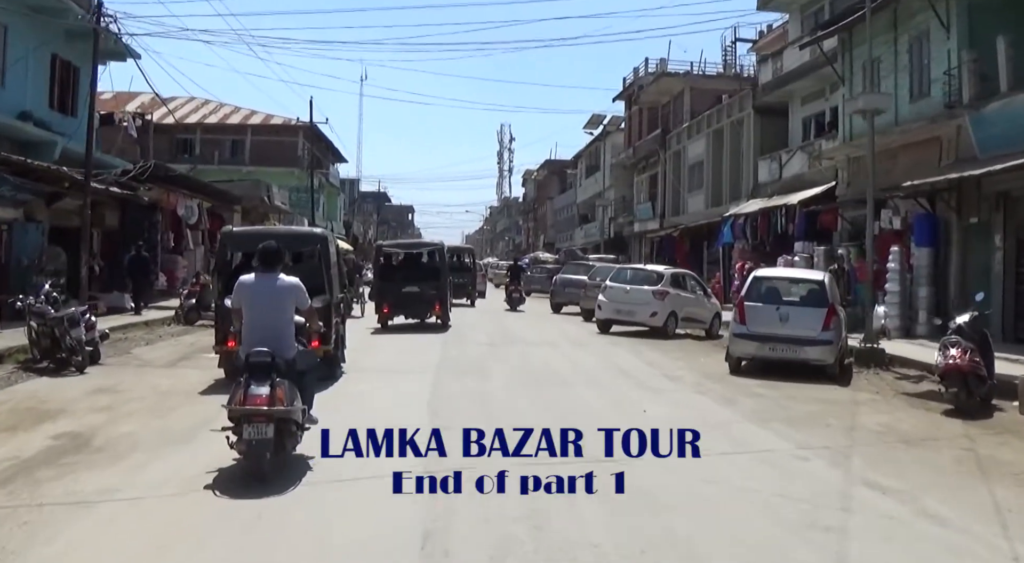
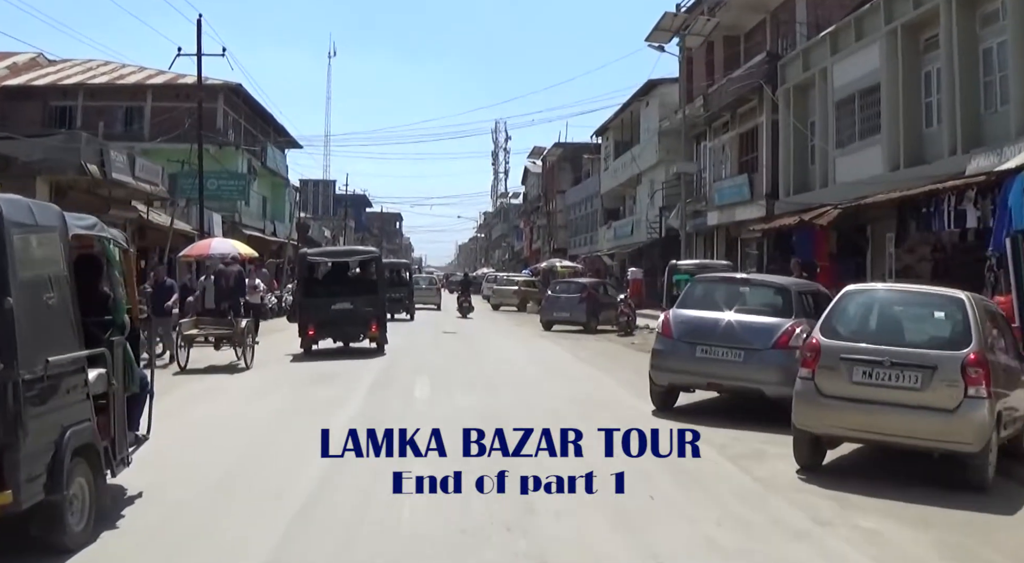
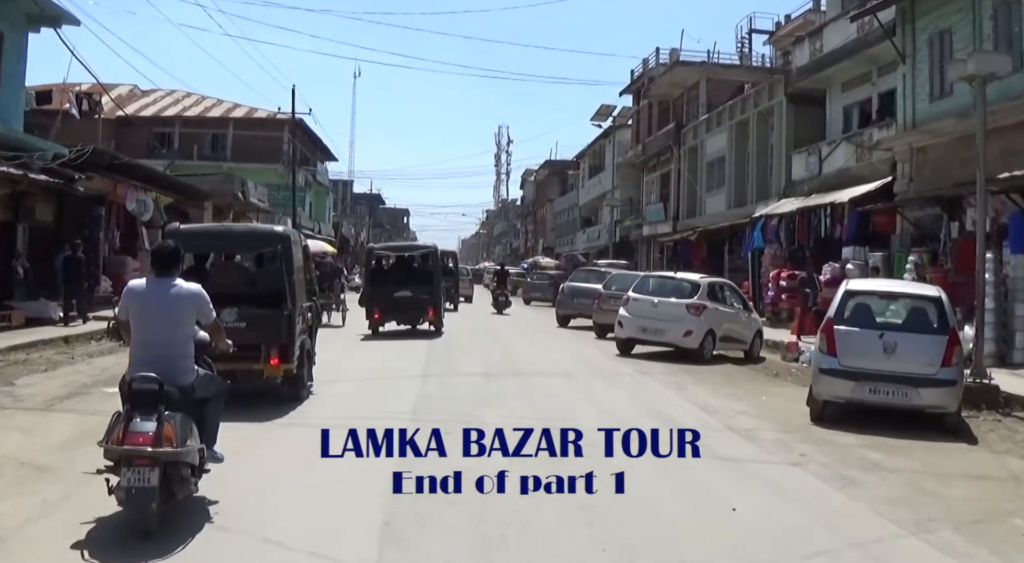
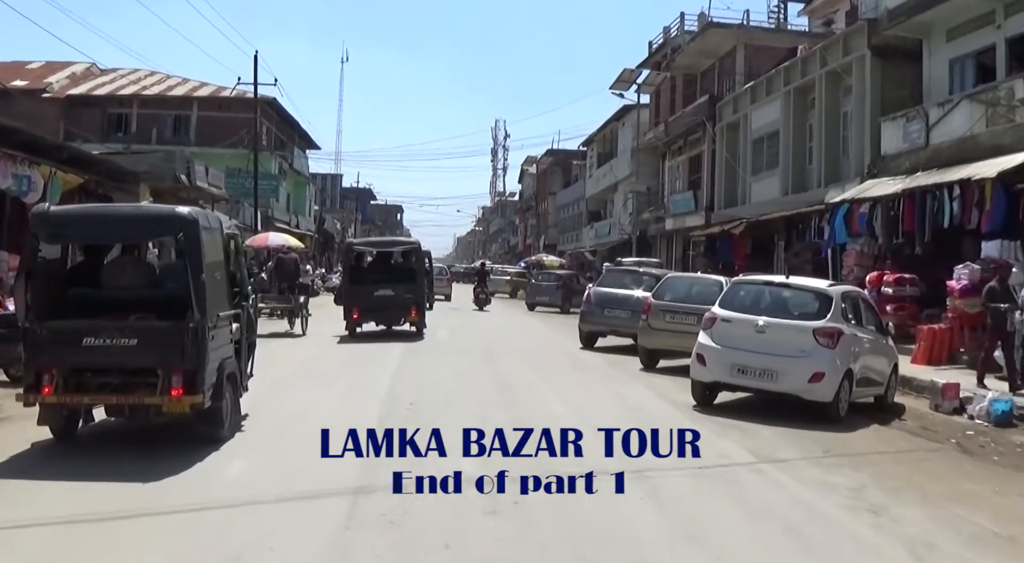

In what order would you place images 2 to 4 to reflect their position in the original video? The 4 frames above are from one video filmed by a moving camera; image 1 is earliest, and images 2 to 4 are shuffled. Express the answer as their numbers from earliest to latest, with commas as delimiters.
3, 4, 2
